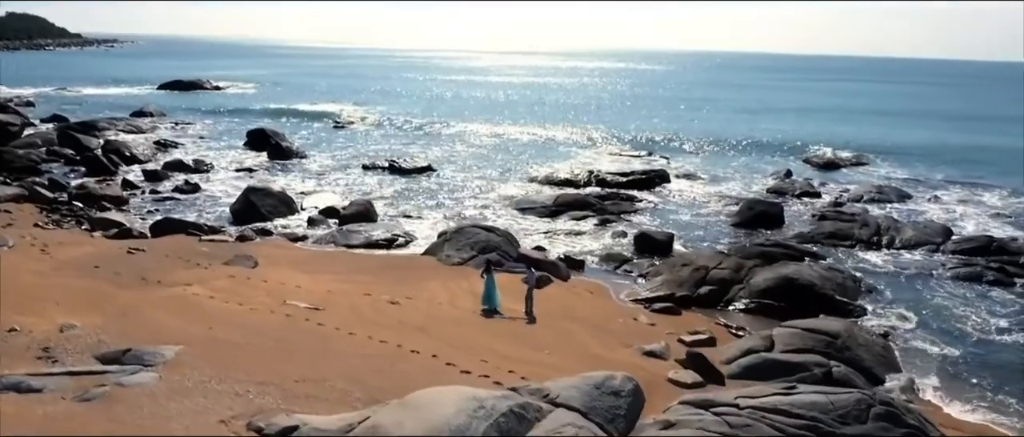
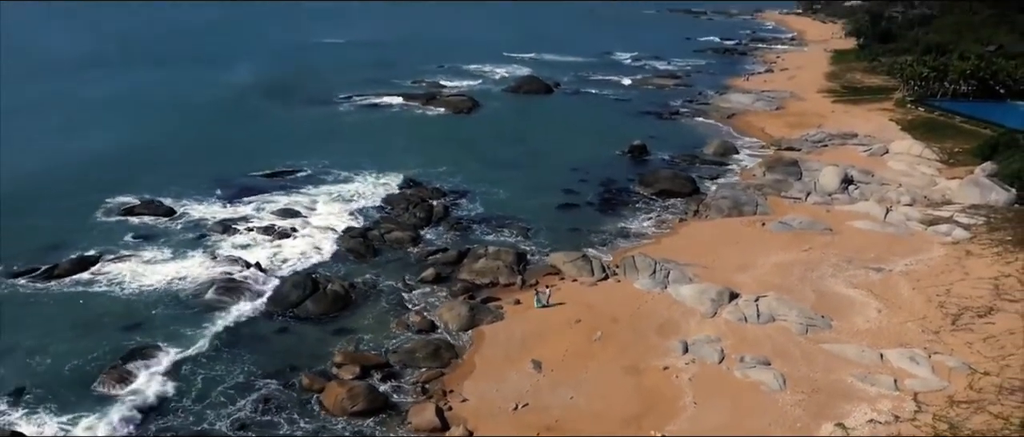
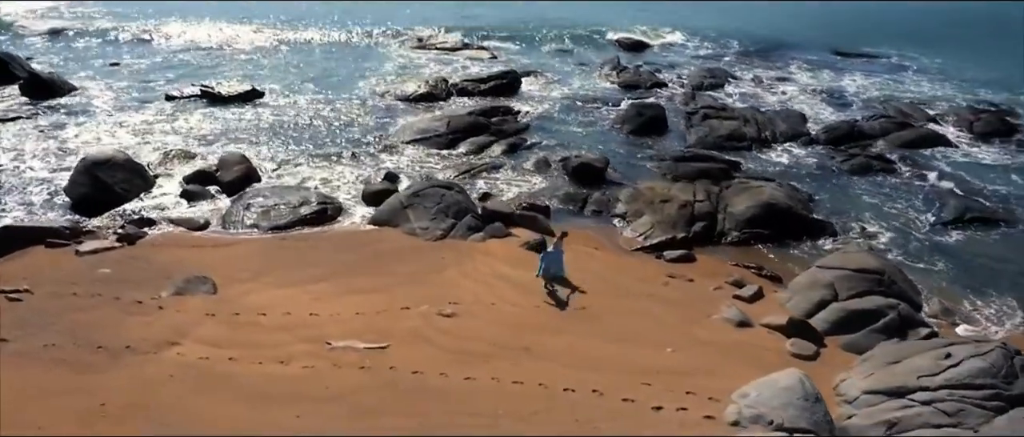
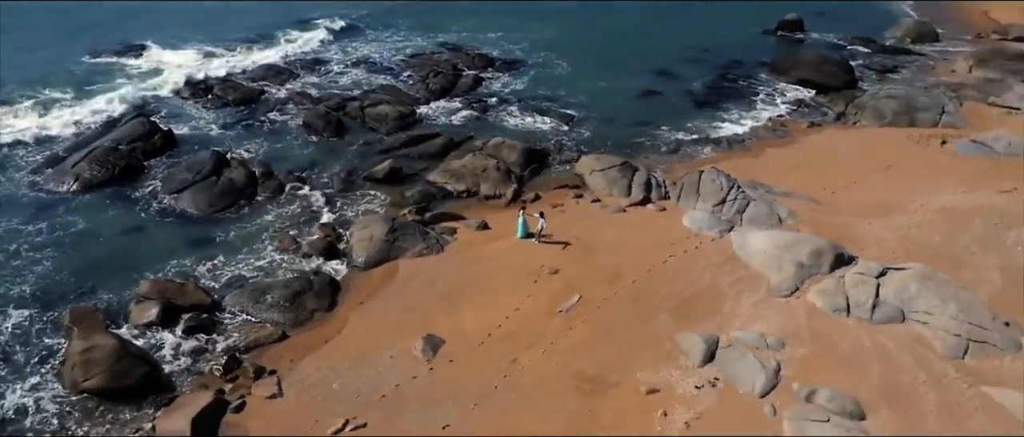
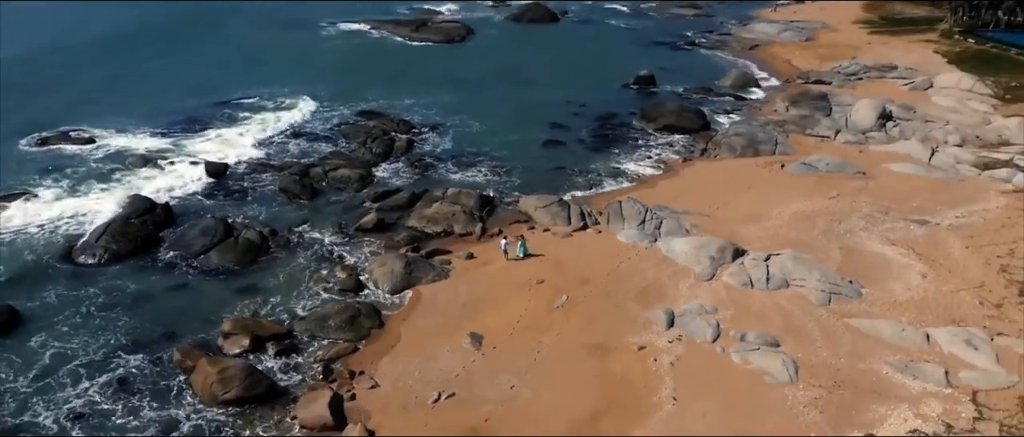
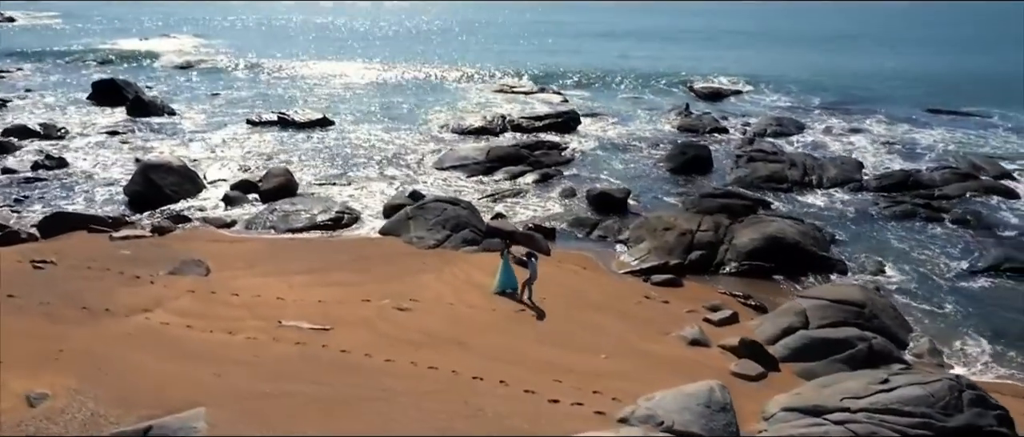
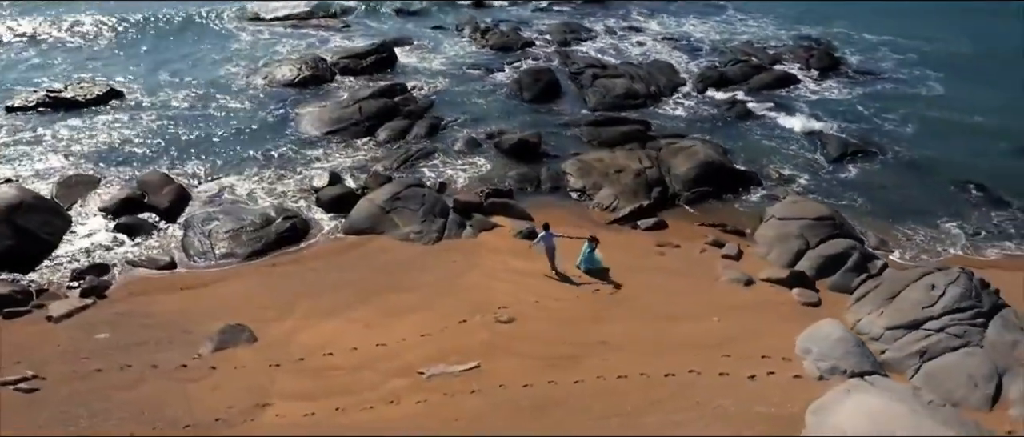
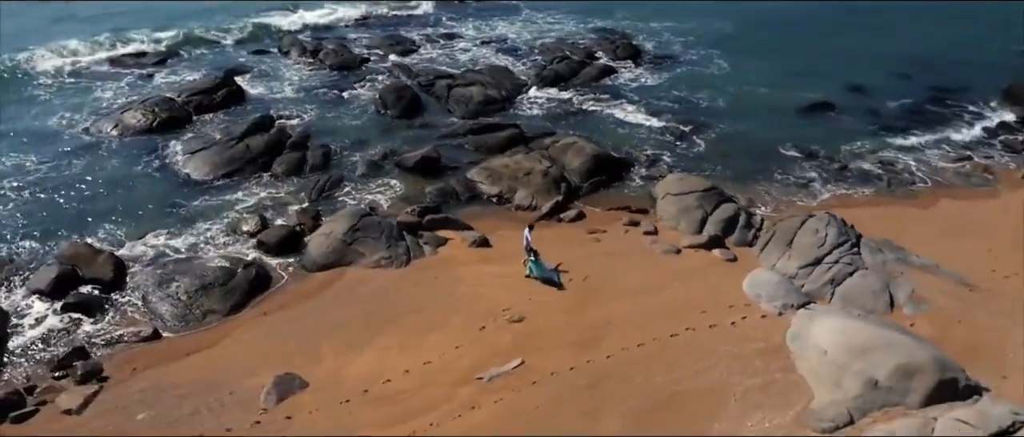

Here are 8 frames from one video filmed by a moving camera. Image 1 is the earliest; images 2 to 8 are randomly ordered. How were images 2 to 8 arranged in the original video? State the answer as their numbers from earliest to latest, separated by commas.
6, 3, 7, 8, 4, 5, 2
